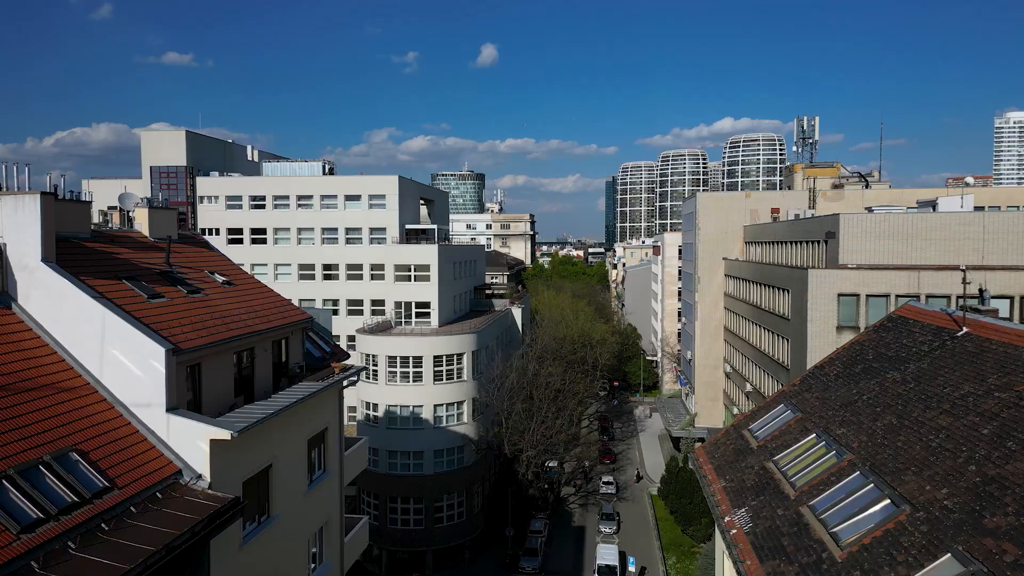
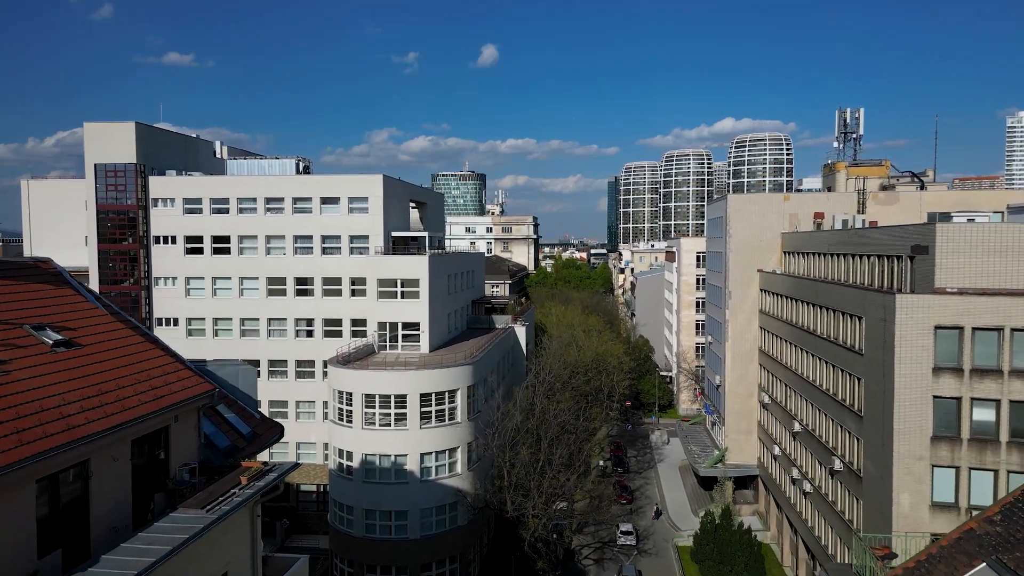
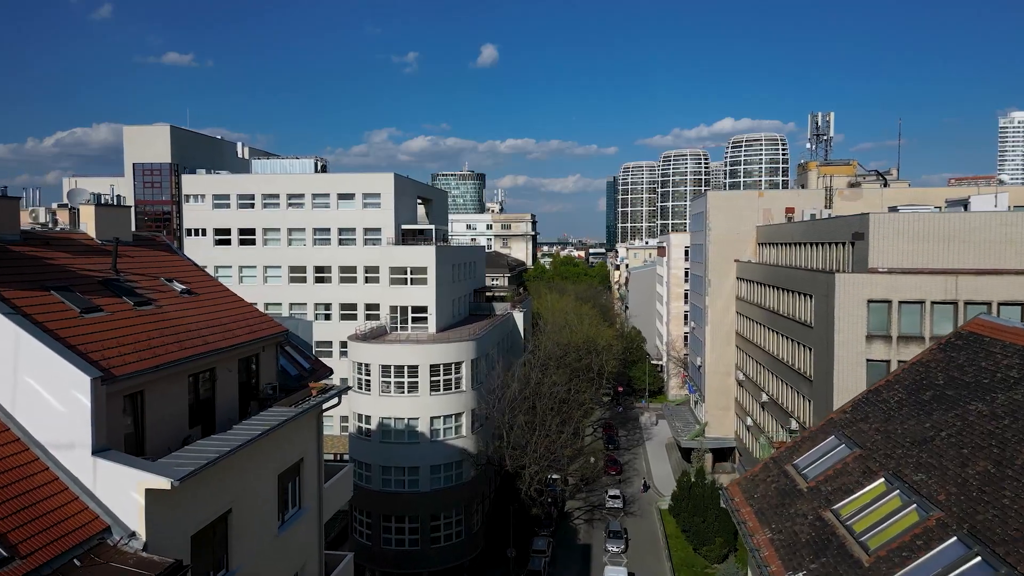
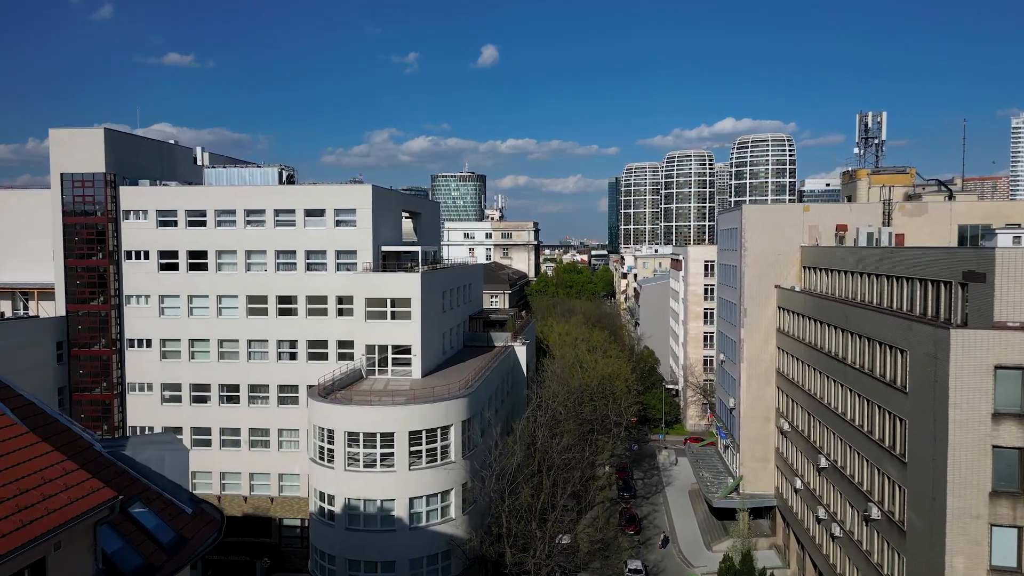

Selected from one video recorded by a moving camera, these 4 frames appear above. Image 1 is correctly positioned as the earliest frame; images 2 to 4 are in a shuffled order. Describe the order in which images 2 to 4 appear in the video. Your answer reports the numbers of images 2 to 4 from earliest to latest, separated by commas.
3, 2, 4
